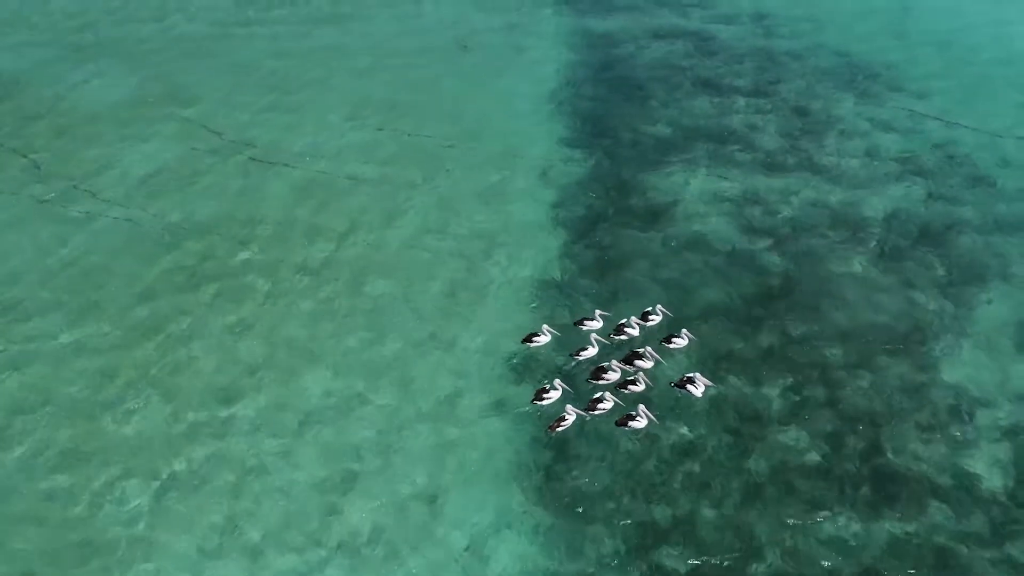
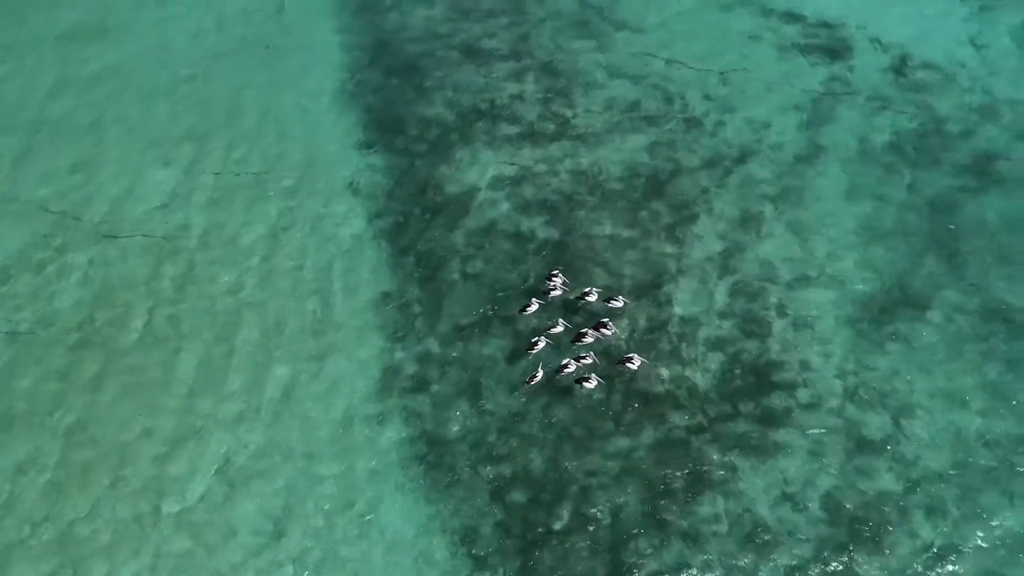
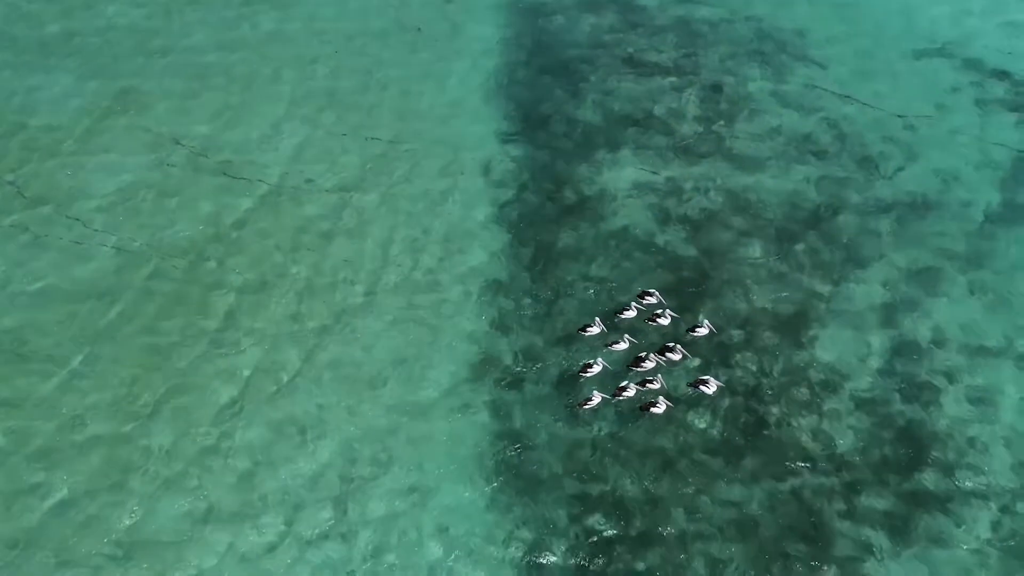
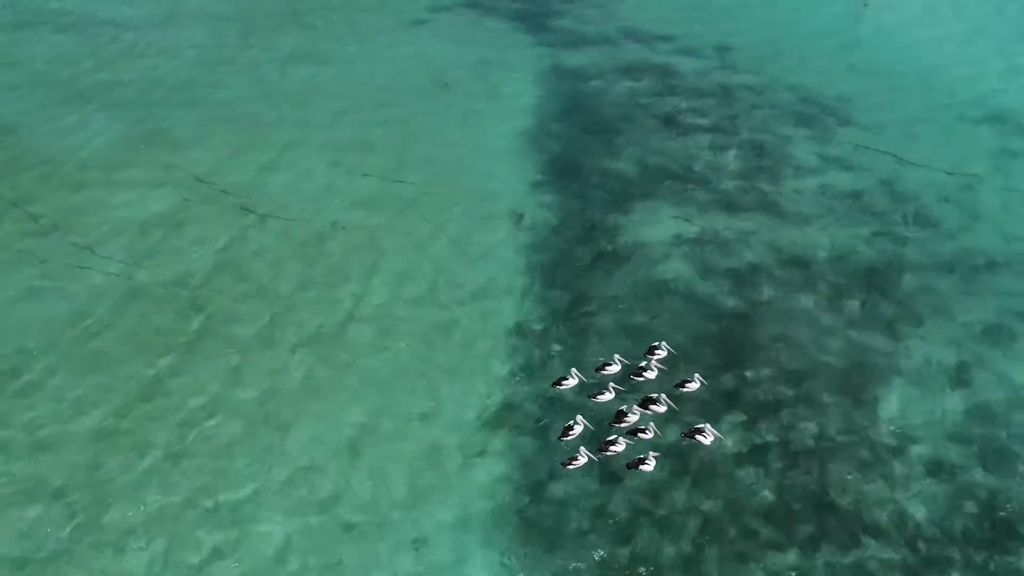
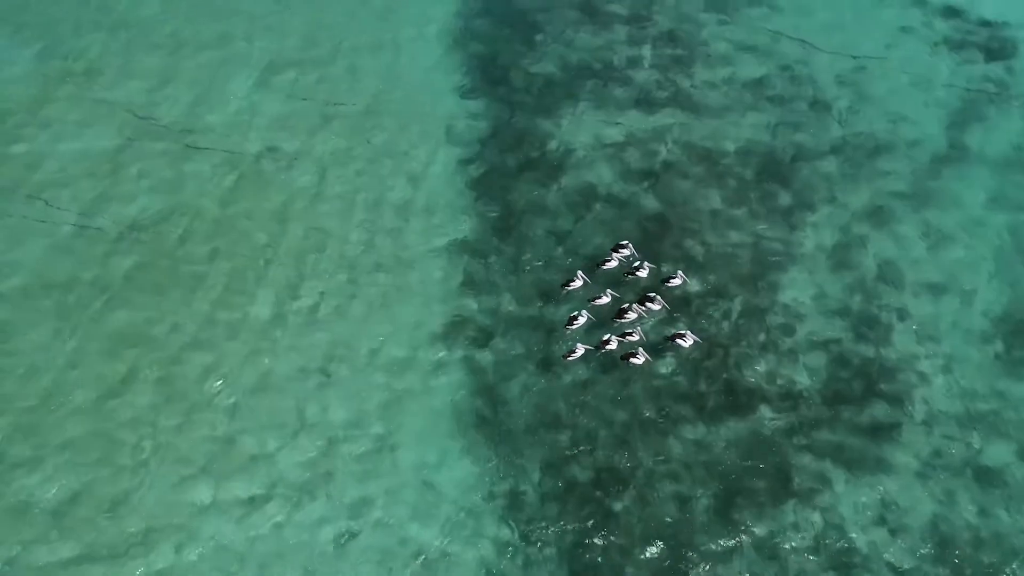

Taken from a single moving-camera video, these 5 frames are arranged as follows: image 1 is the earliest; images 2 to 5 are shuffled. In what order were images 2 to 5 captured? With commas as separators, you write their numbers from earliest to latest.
4, 3, 5, 2
